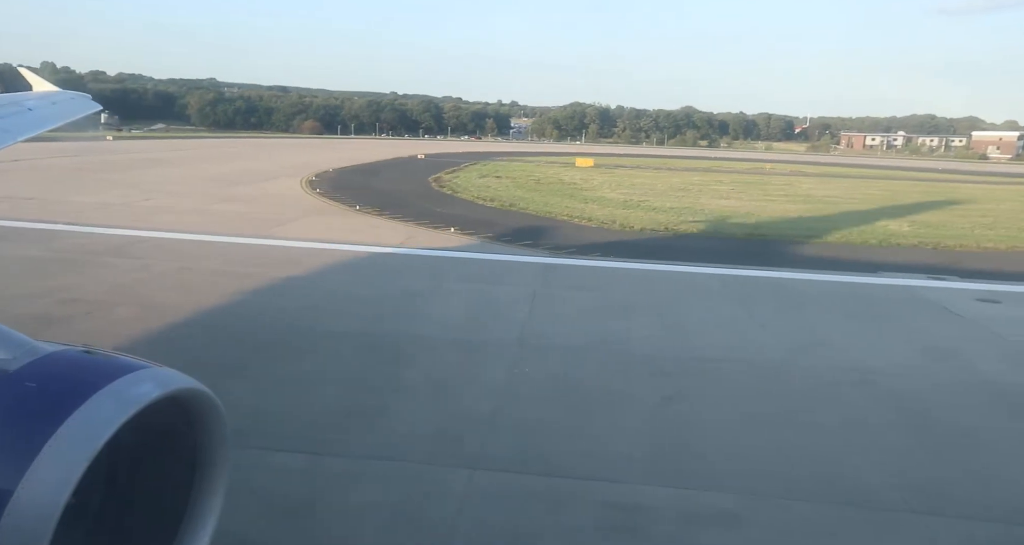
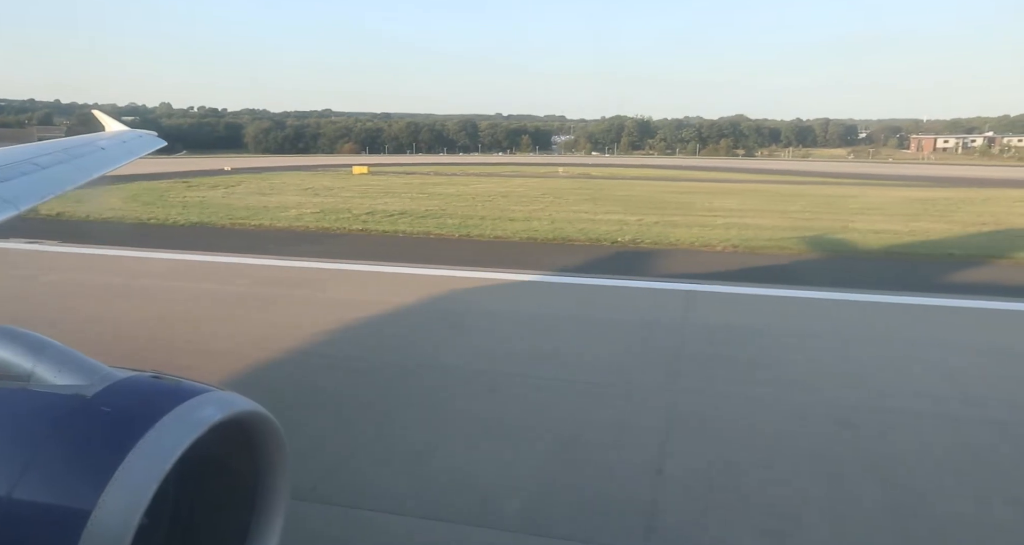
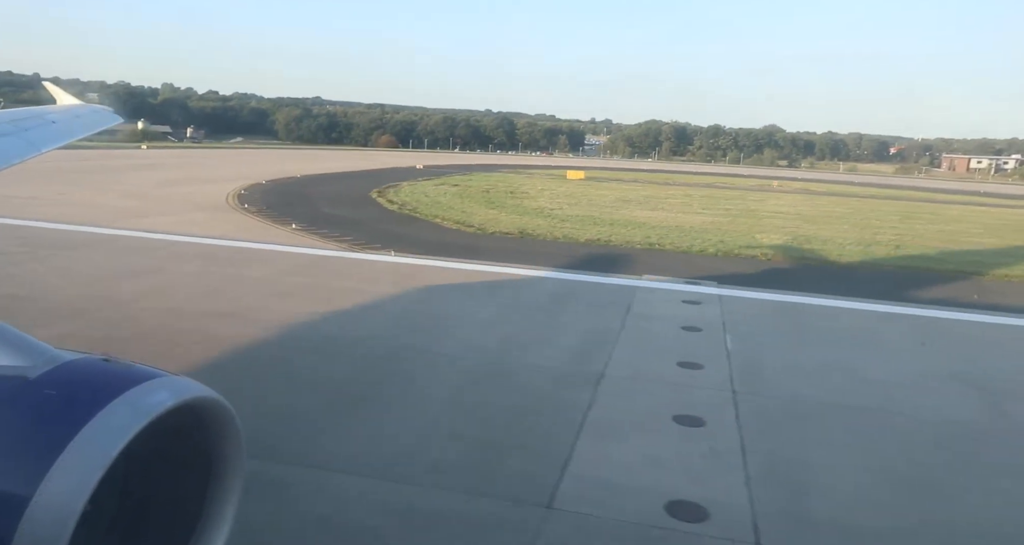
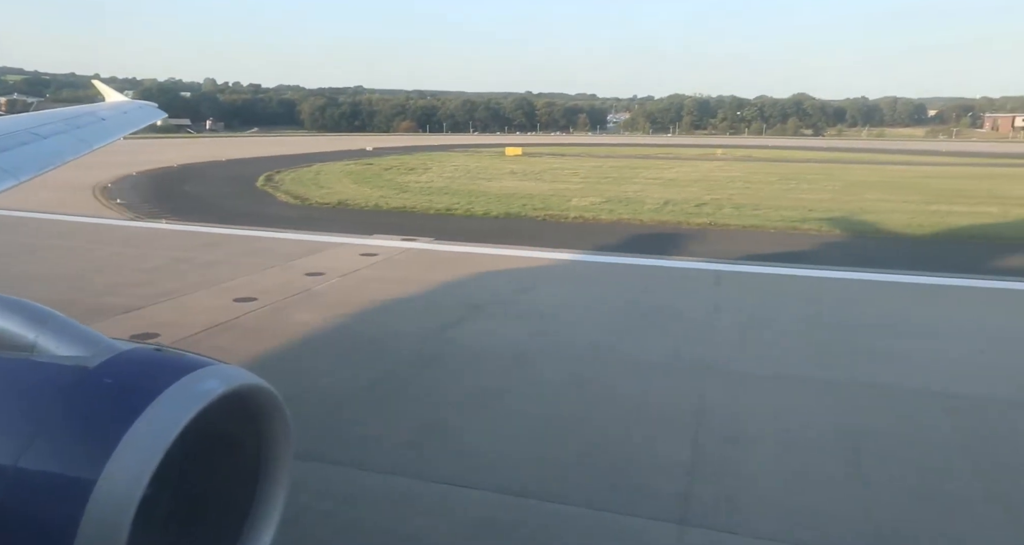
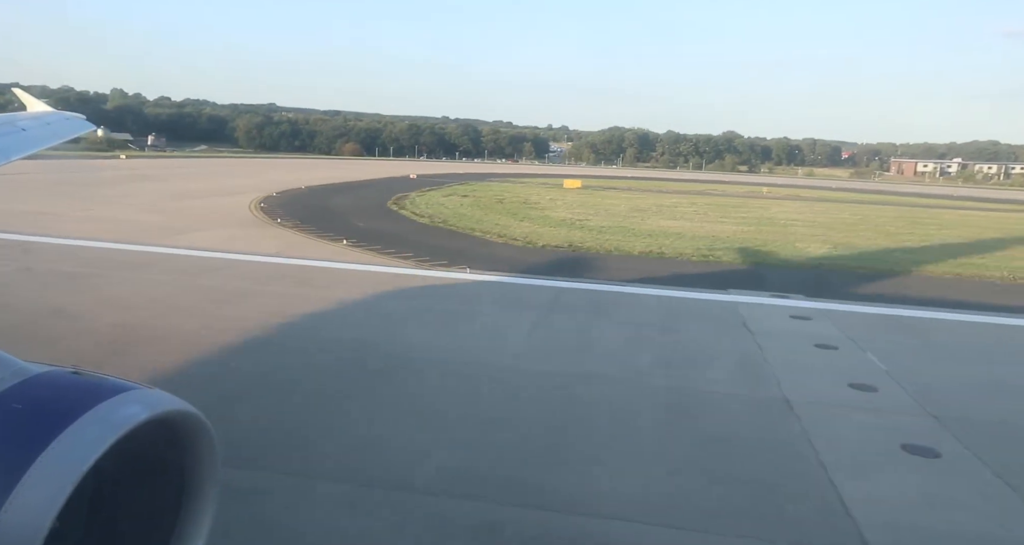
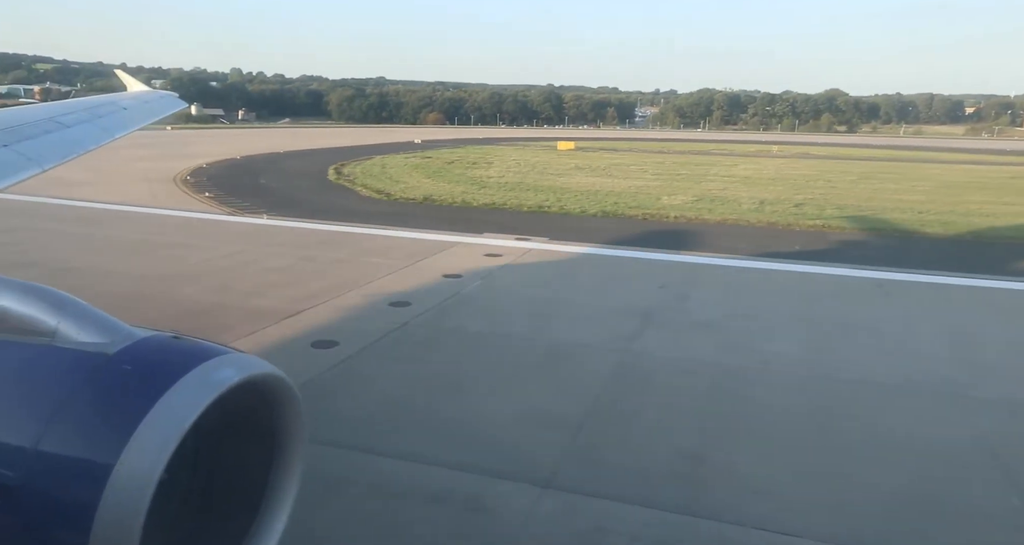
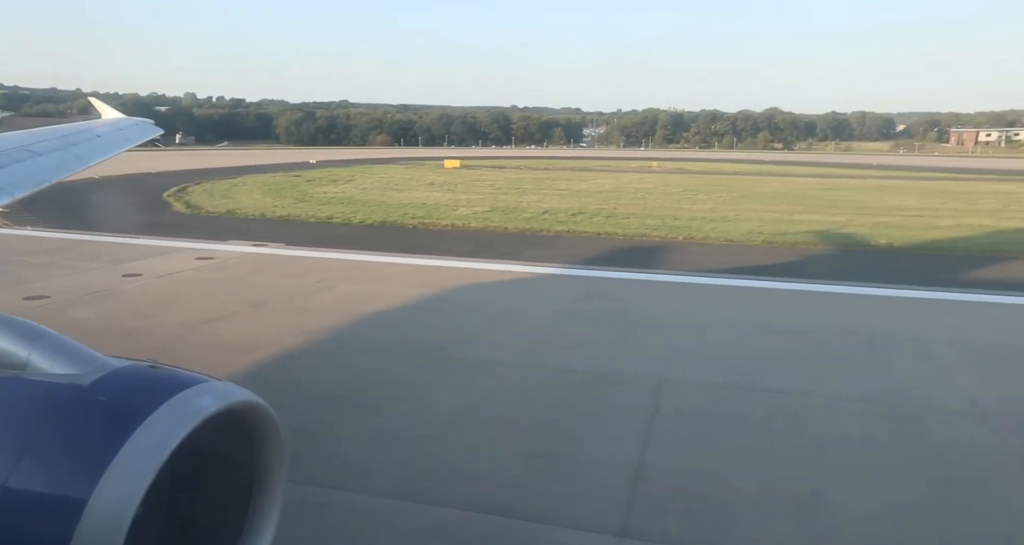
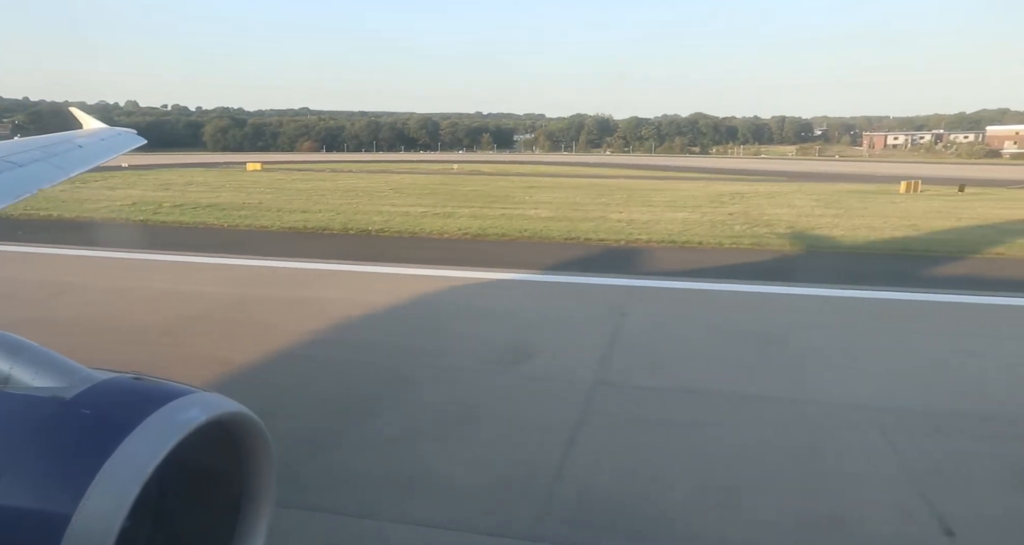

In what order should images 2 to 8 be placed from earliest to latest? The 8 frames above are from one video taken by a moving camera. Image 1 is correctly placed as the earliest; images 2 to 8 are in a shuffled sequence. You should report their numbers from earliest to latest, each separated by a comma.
5, 3, 6, 4, 7, 2, 8
